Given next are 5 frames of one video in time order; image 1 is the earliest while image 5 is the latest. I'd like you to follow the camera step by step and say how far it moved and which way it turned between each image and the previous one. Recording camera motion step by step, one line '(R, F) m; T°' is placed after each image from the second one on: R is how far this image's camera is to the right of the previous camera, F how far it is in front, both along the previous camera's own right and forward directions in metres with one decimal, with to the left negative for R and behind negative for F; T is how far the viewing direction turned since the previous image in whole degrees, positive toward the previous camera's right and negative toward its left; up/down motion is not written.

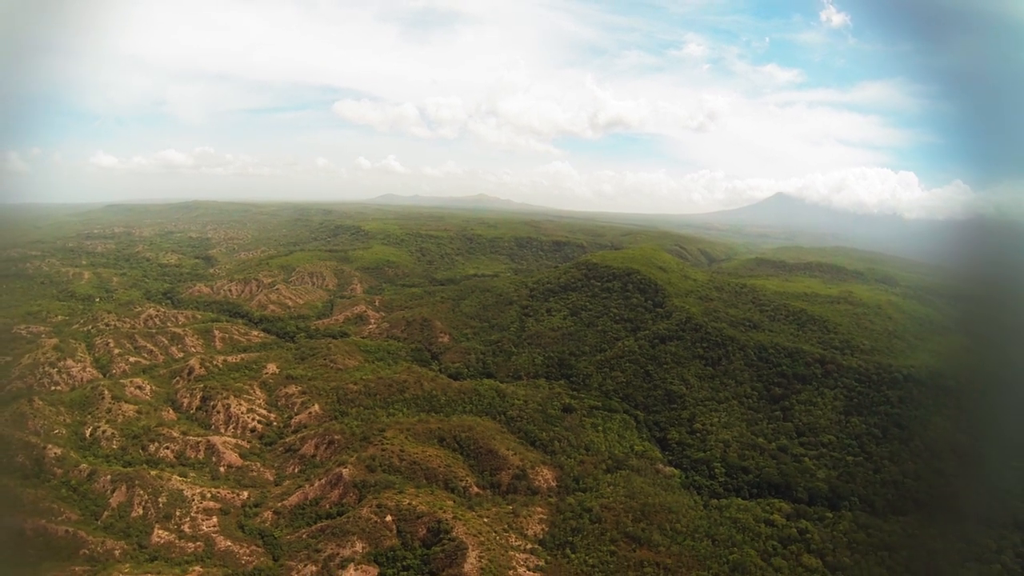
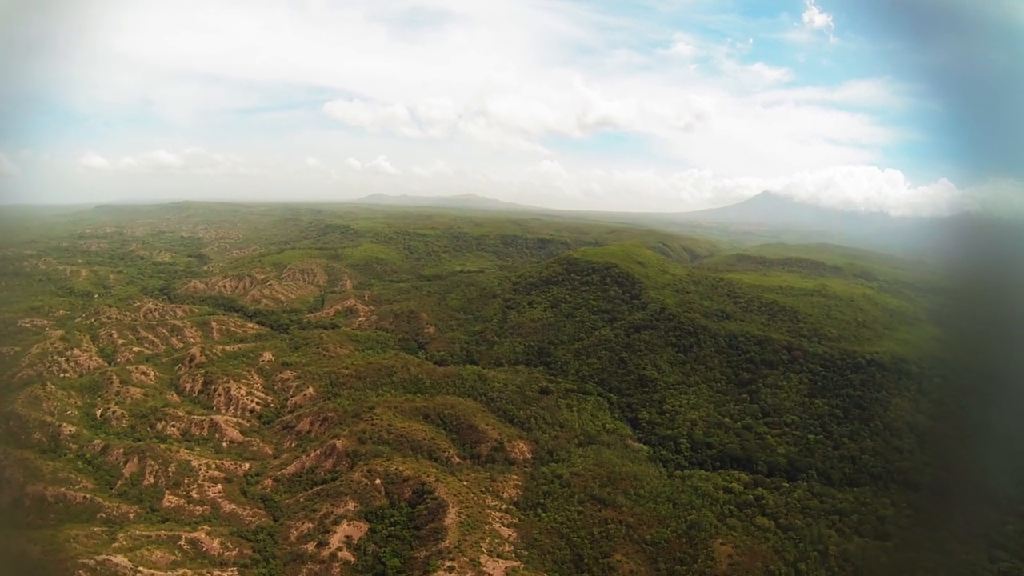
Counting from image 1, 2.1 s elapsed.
(+1.0, -3.4) m; +1°
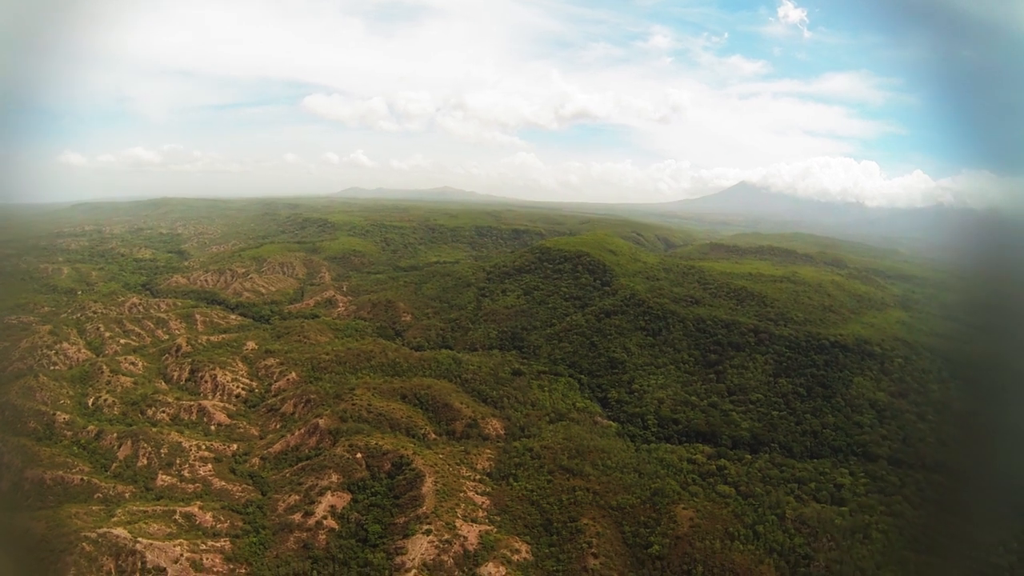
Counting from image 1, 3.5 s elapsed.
(+1.0, -2.4) m; +2°
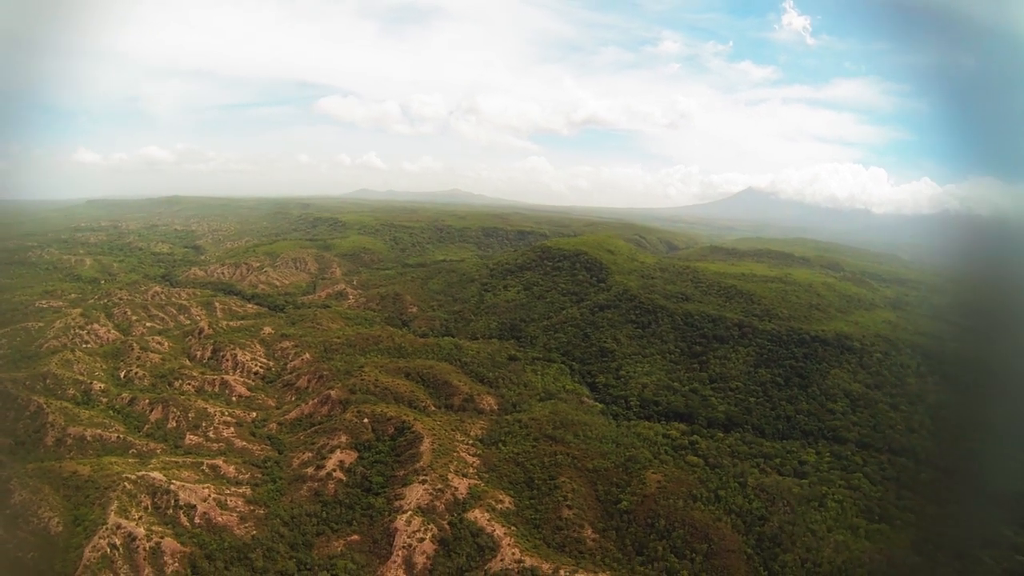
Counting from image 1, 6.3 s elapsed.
(+1.2, -4.3) m; 0°
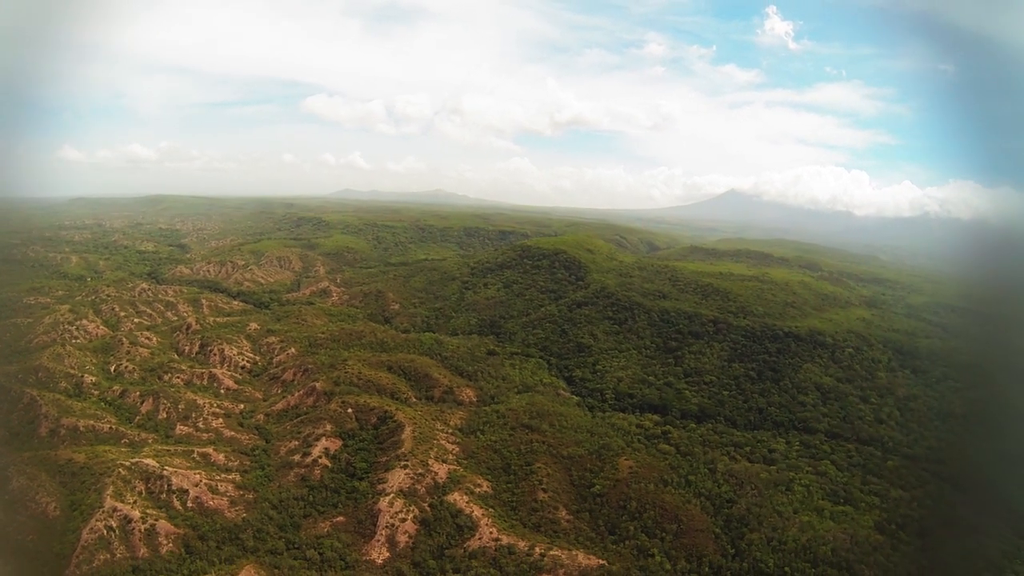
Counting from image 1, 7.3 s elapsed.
(+0.7, -2.2) m; +1°
